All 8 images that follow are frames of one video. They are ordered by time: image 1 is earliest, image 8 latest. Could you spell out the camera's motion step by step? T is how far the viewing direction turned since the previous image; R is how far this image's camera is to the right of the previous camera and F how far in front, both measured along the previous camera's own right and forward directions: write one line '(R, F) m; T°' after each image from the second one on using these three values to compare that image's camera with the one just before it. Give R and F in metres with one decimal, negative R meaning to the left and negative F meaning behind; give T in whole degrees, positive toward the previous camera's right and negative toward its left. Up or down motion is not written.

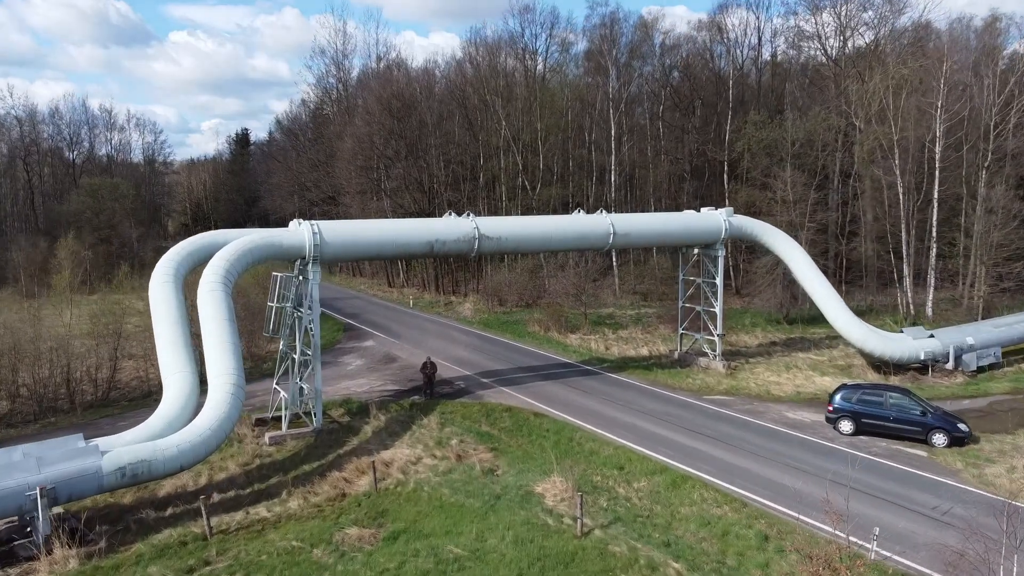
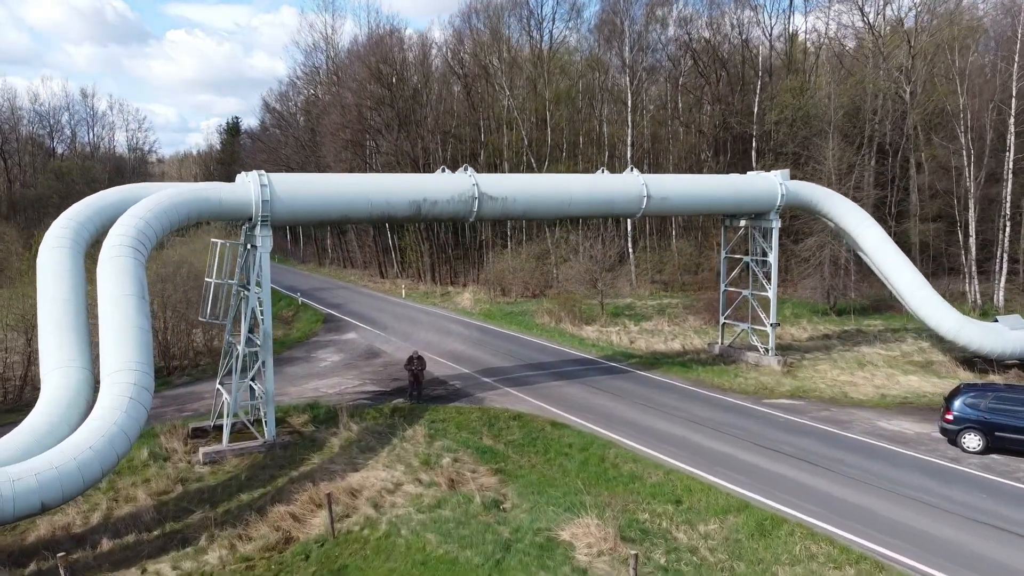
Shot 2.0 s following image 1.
(-0.1, +3.9) m; 0°
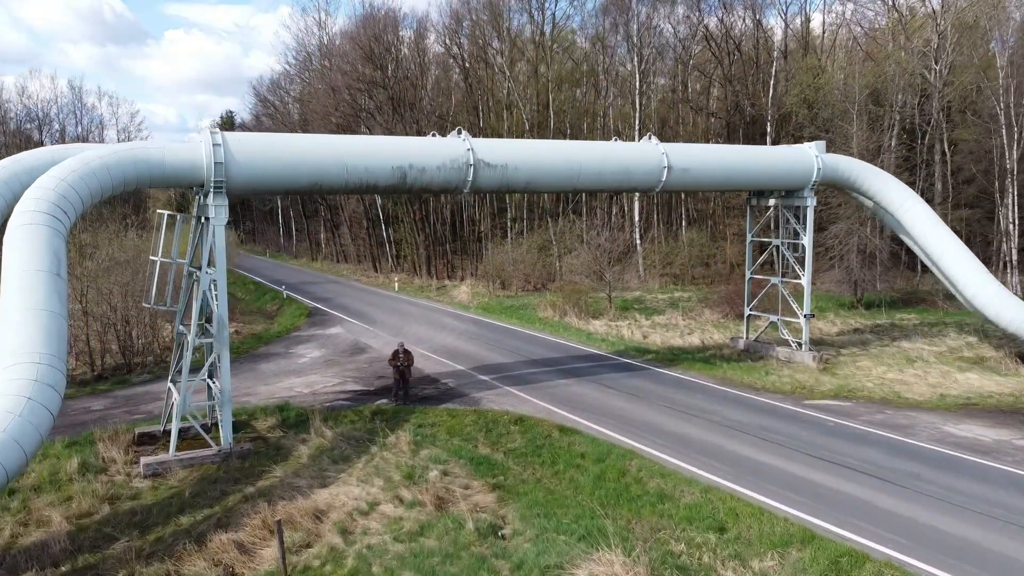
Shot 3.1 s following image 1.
(0.0, +2.0) m; 0°
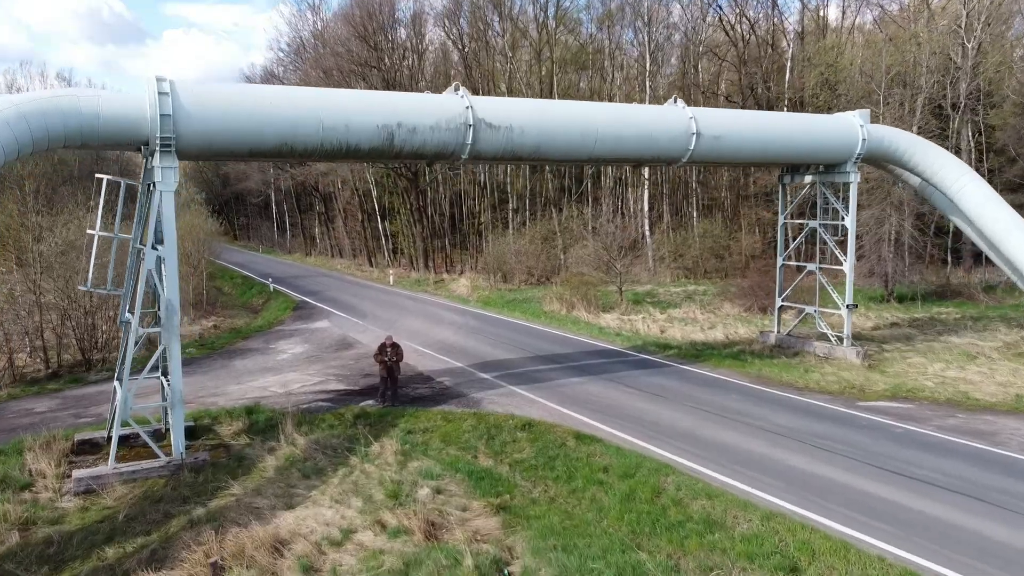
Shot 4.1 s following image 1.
(-0.1, +1.8) m; 0°
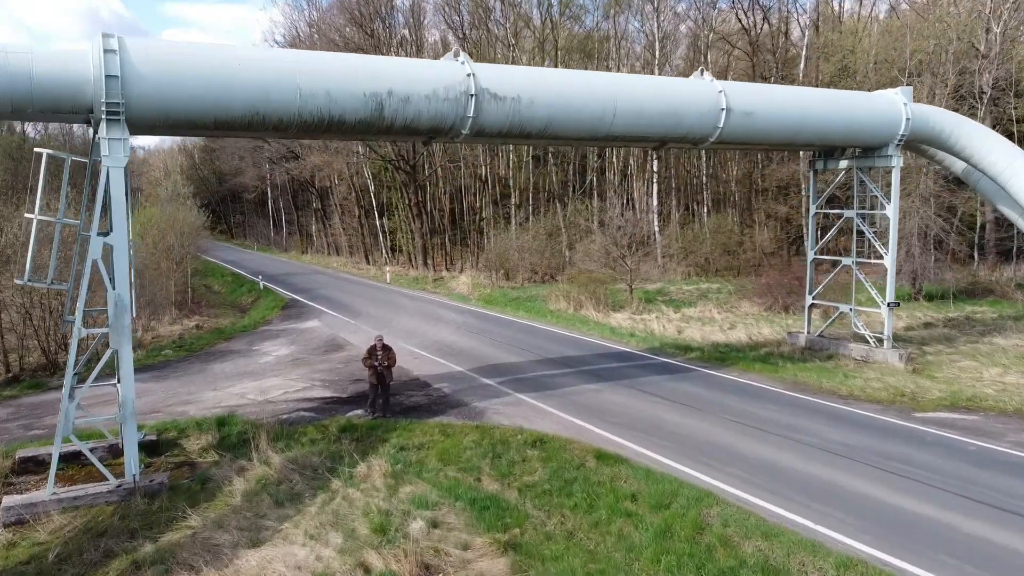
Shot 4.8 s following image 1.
(-0.1, +1.3) m; 0°
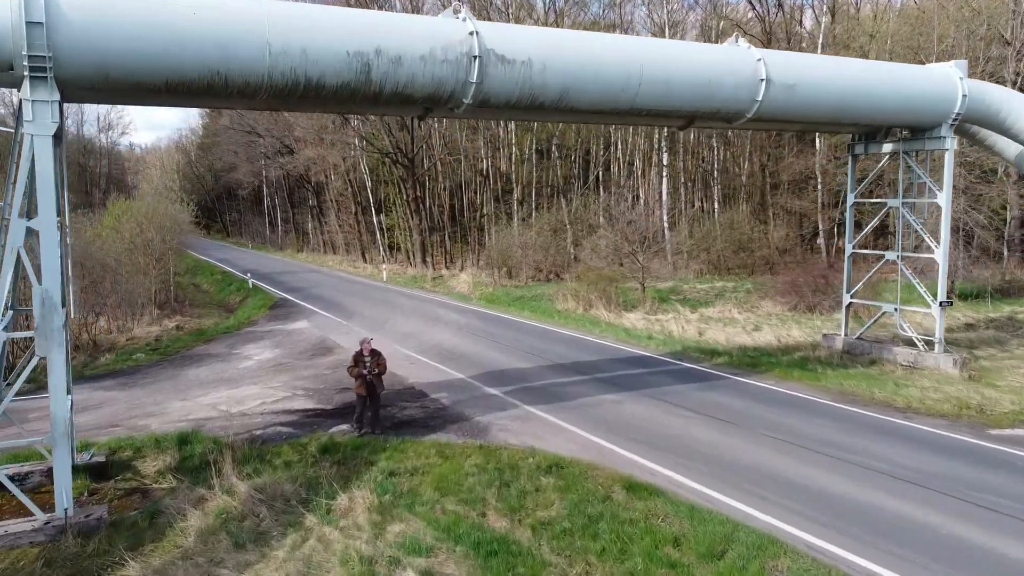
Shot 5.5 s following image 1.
(-0.1, +1.3) m; 0°
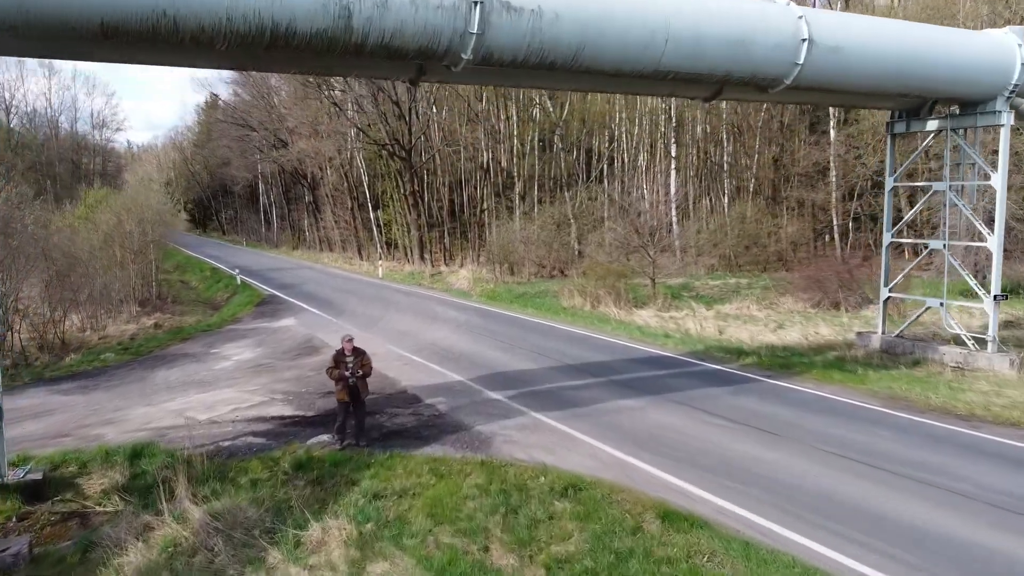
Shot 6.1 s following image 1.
(-0.1, +1.2) m; 0°
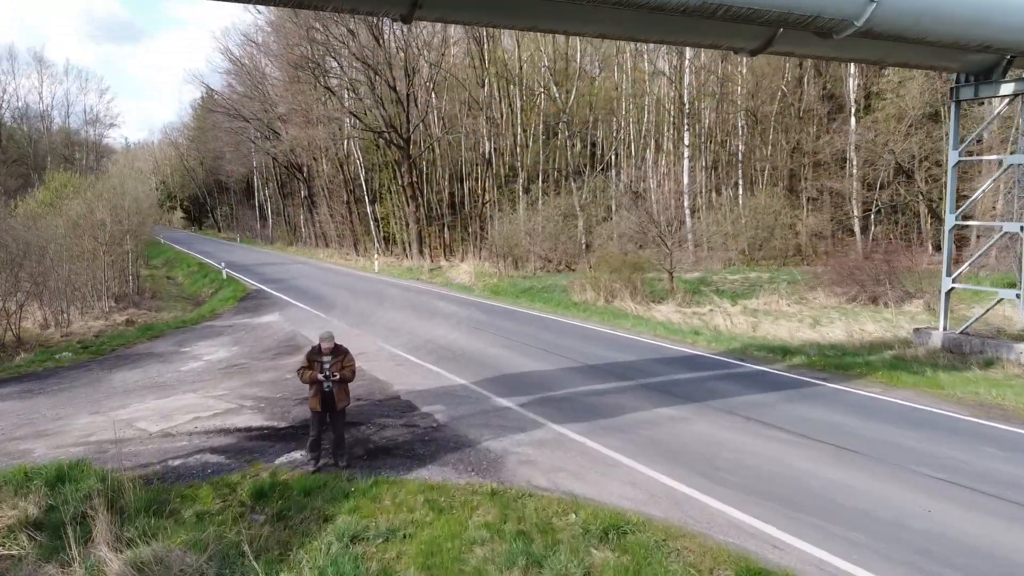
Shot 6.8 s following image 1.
(-0.1, +1.4) m; 0°
